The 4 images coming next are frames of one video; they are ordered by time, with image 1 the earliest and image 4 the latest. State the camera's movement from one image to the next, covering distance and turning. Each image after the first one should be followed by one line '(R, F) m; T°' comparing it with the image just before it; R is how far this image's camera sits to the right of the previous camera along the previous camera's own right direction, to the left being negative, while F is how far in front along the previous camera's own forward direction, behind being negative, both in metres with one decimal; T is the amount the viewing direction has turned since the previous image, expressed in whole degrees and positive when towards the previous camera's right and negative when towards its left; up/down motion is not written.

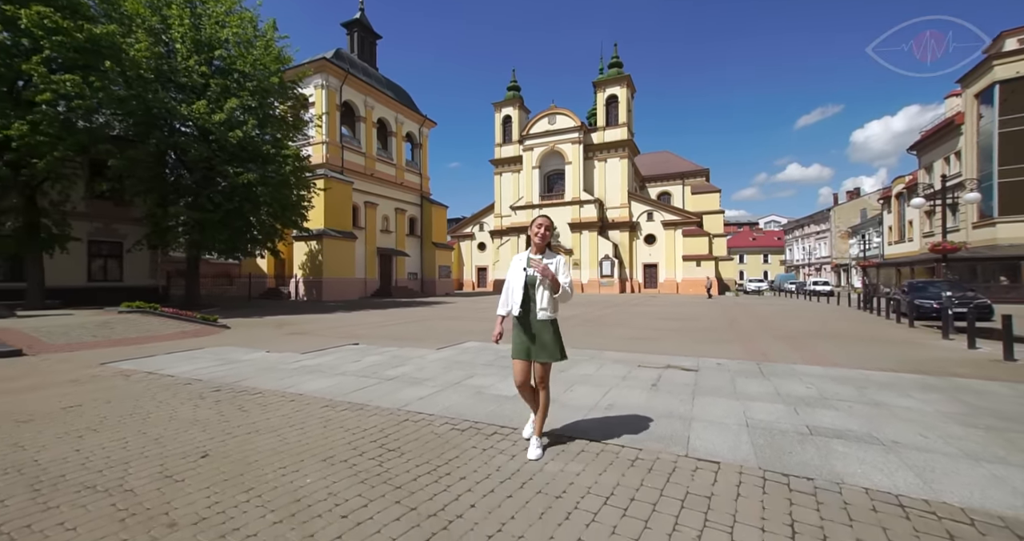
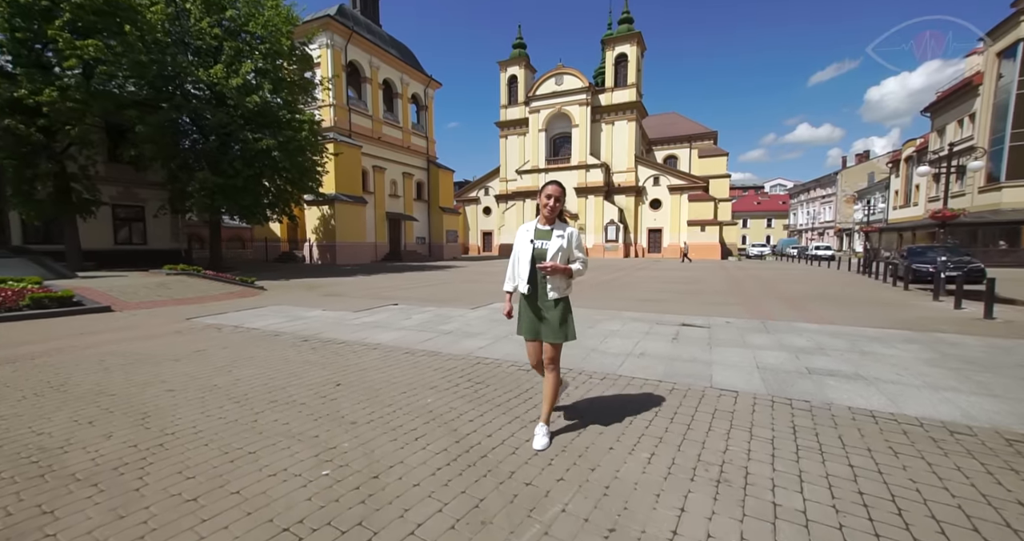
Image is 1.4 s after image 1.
(-0.6, -0.9) m; 0°
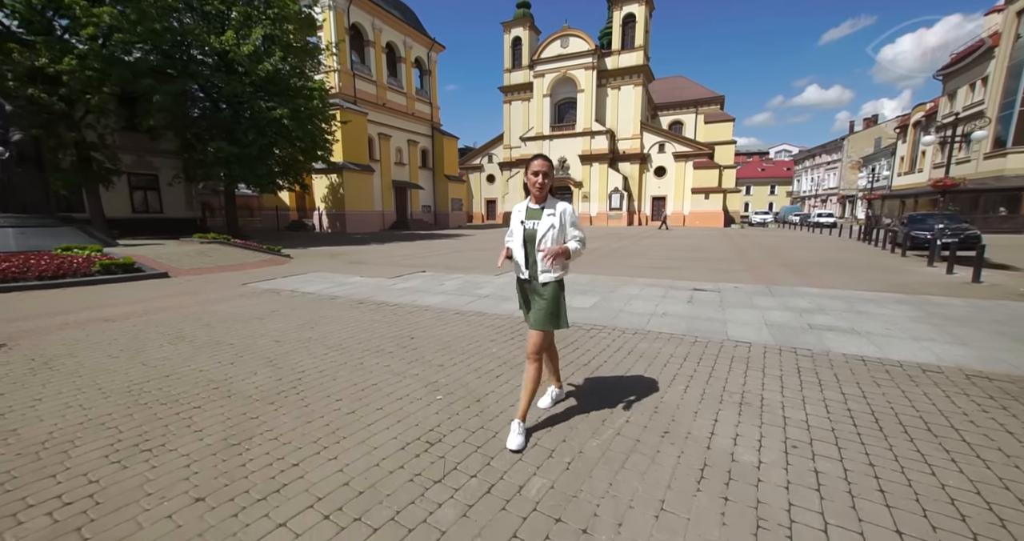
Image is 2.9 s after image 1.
(-0.6, -0.7) m; 0°
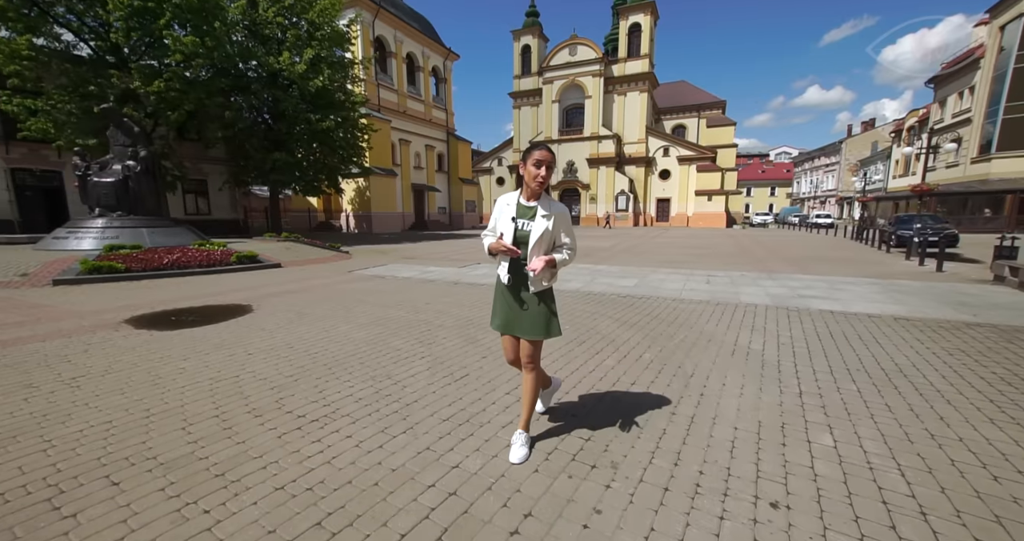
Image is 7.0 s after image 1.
(-1.3, -2.2) m; 0°
